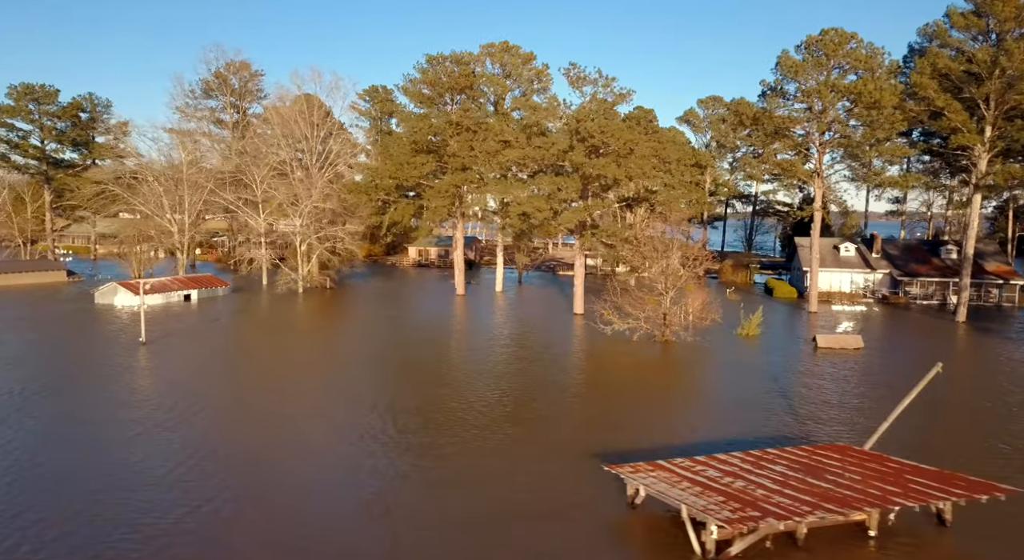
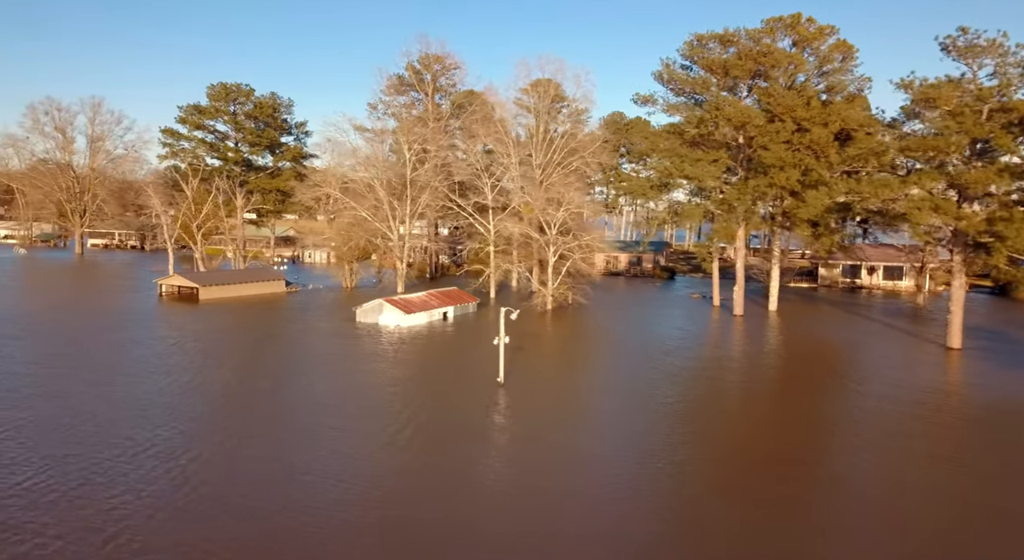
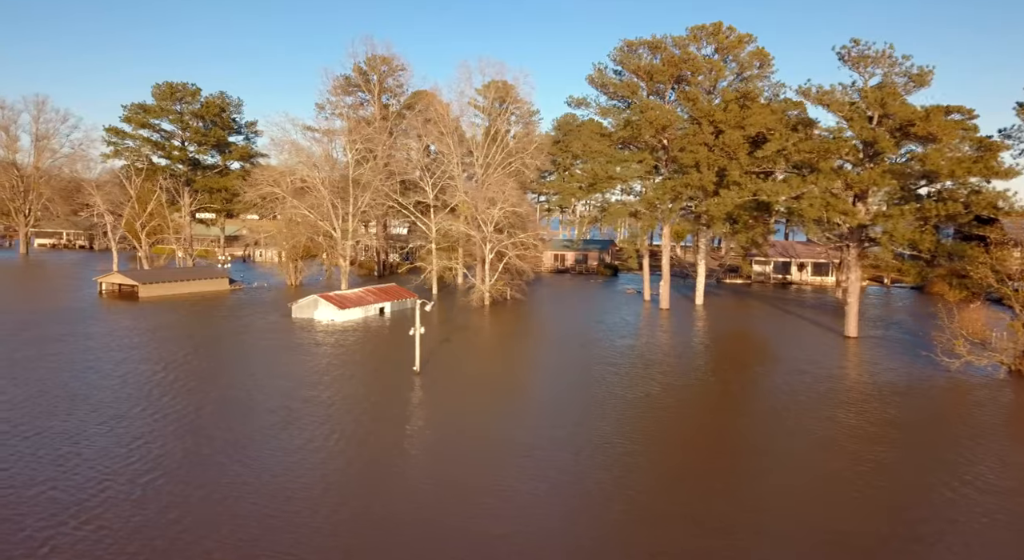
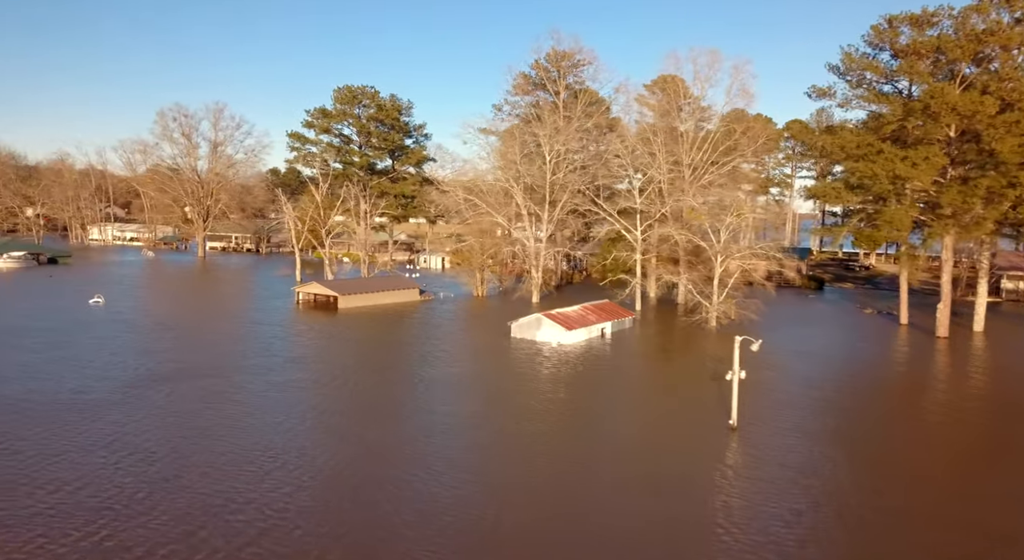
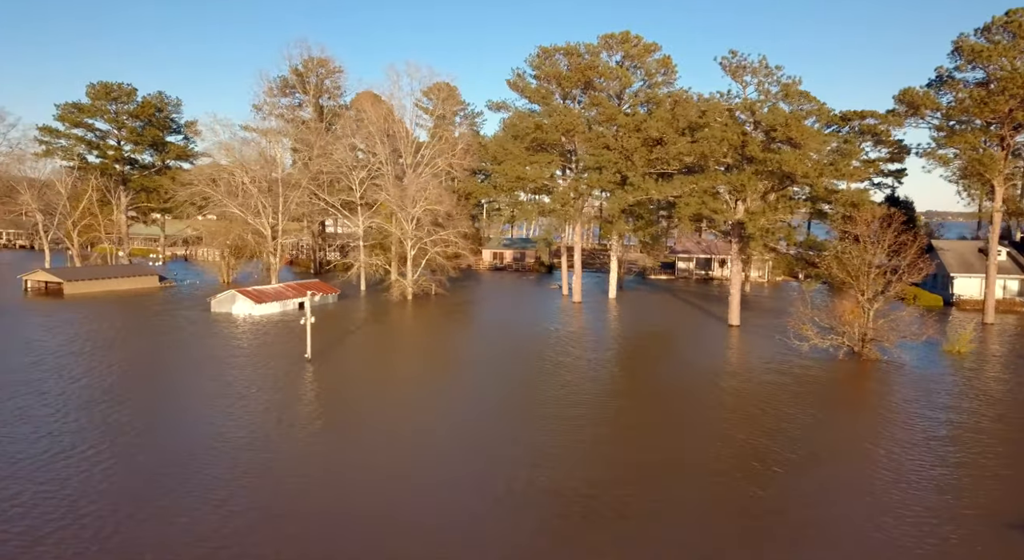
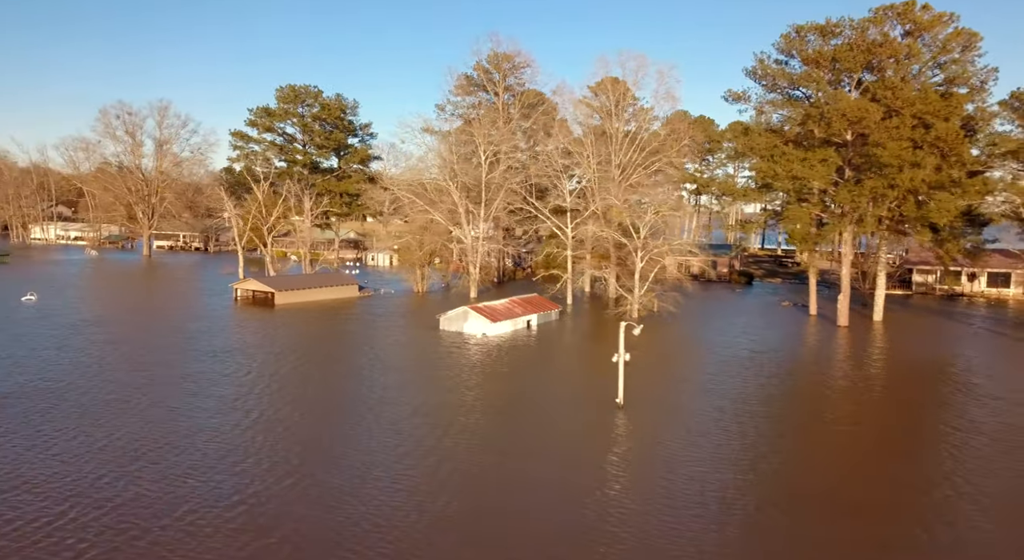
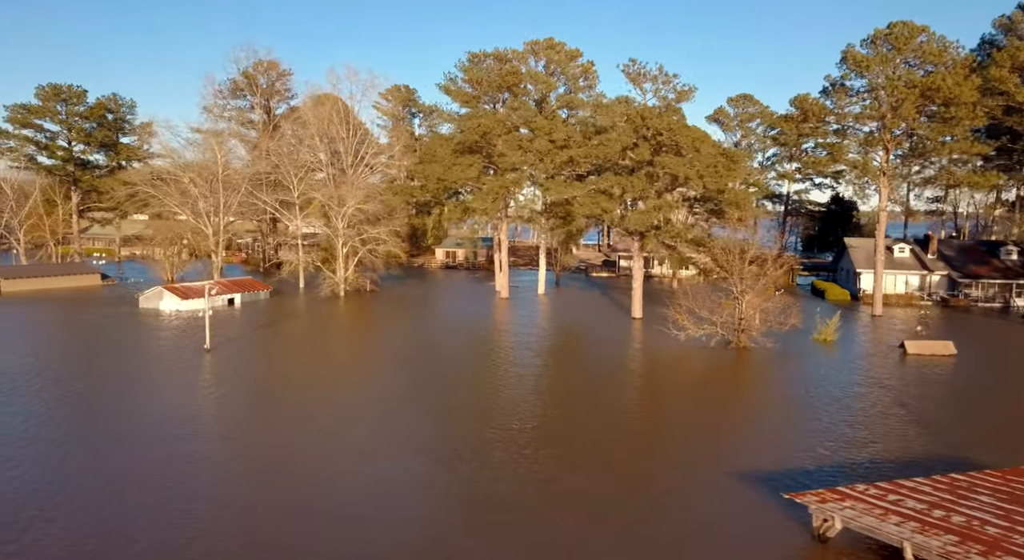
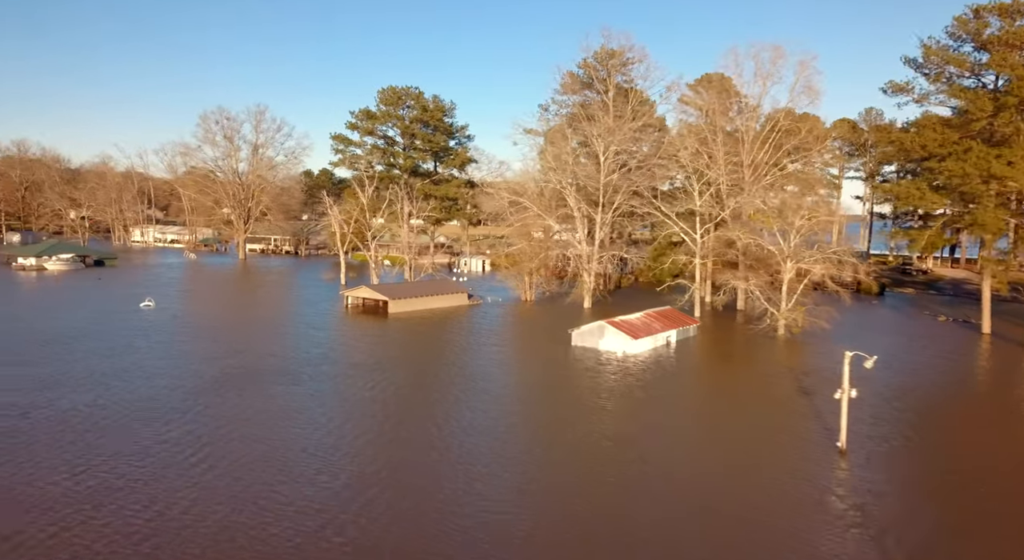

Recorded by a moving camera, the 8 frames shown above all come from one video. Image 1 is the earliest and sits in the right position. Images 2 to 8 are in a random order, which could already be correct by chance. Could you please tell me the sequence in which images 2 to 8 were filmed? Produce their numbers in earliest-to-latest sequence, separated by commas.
7, 5, 3, 2, 6, 4, 8
